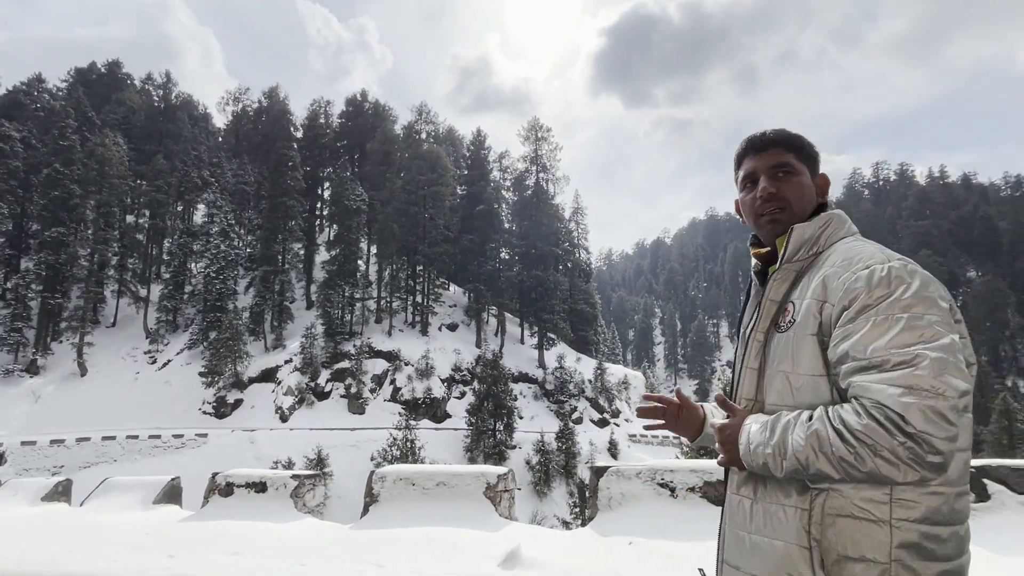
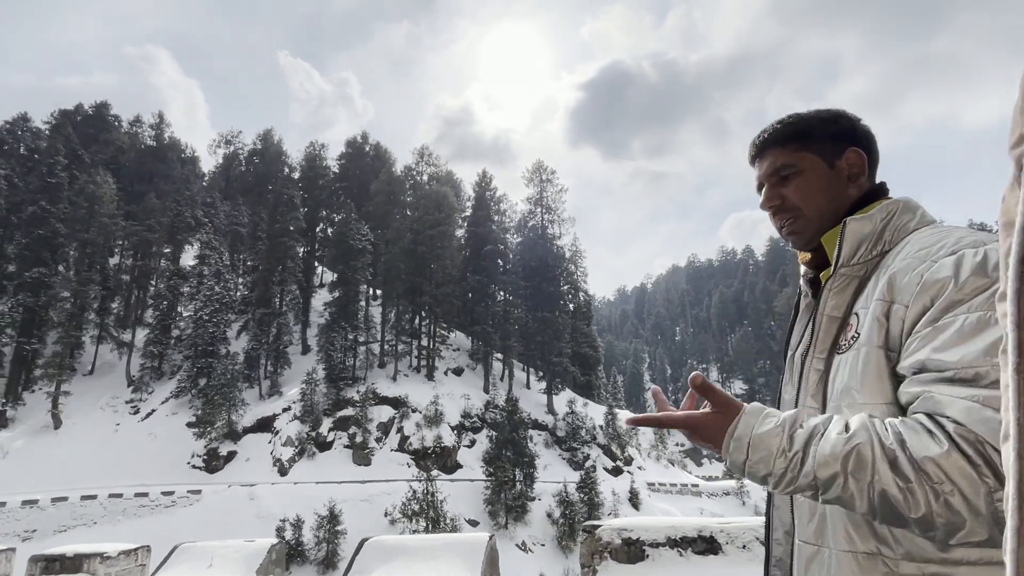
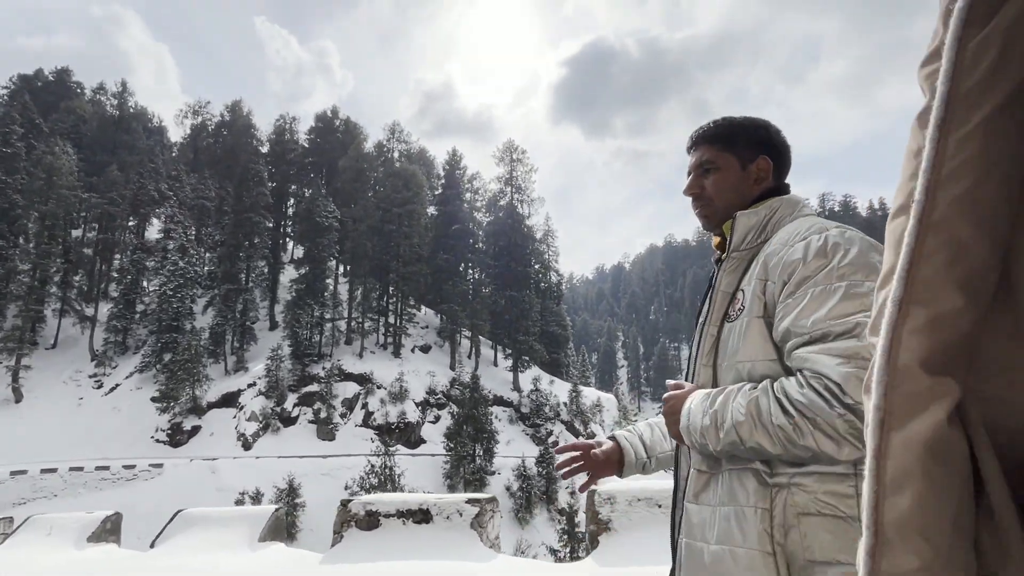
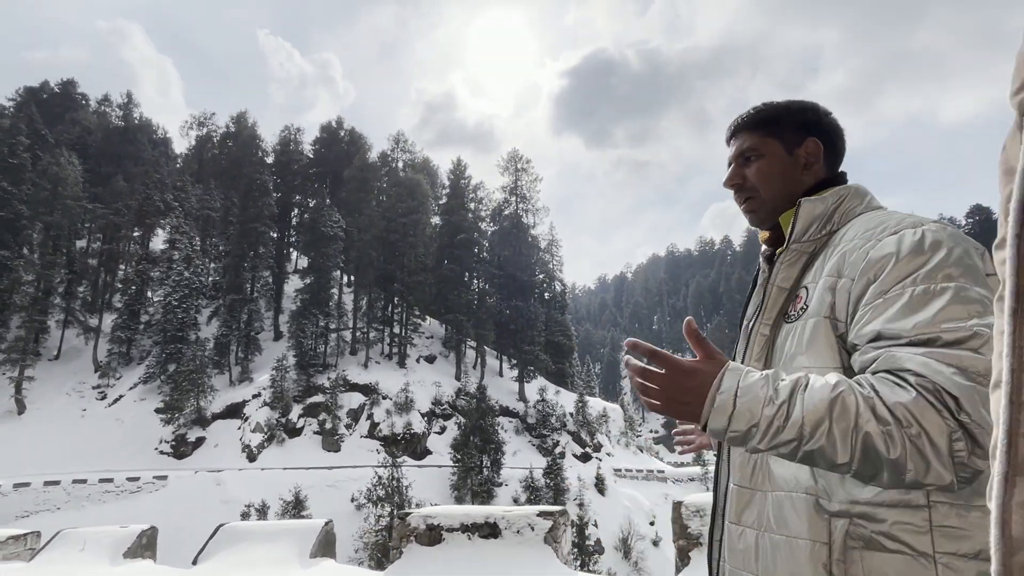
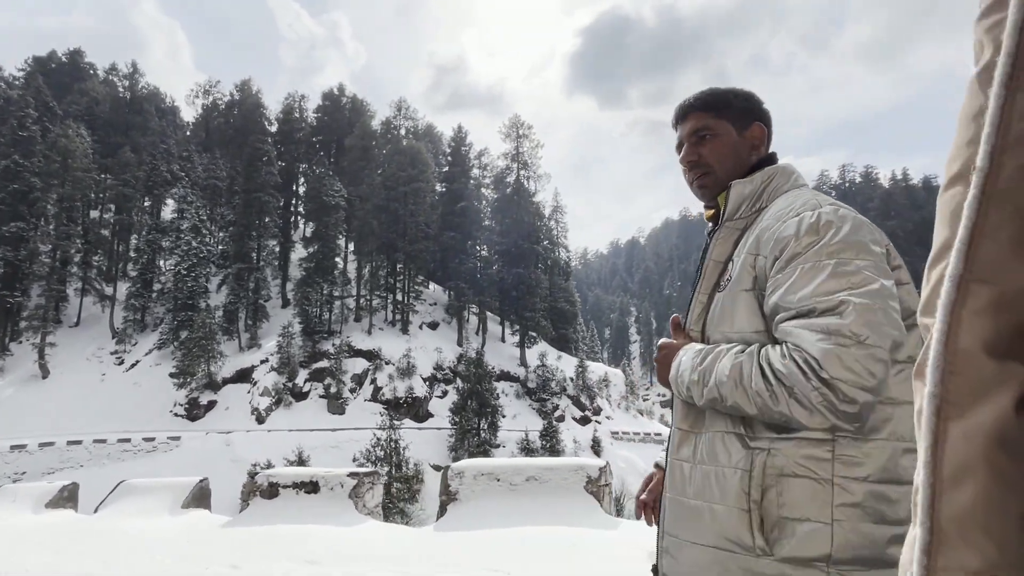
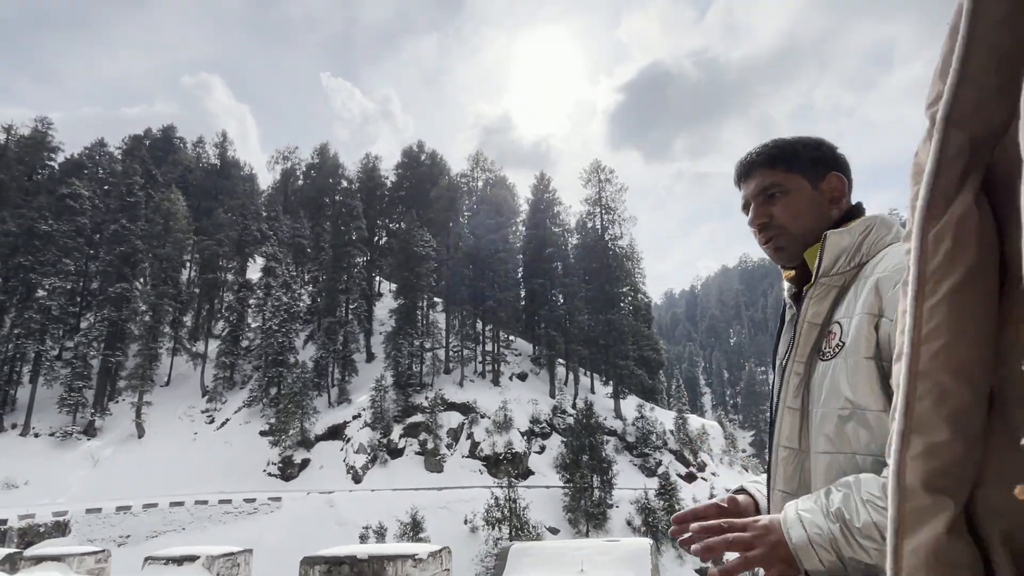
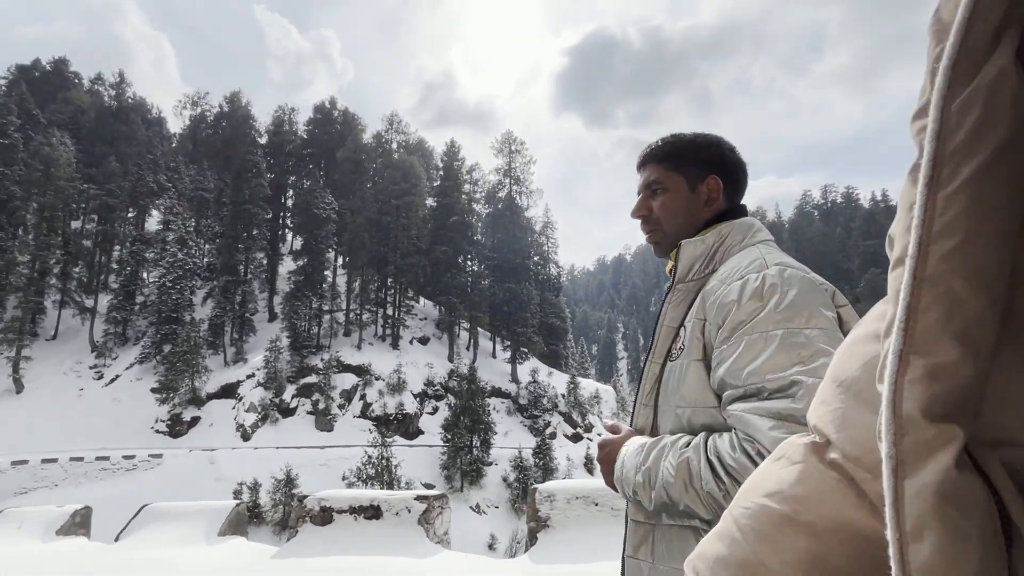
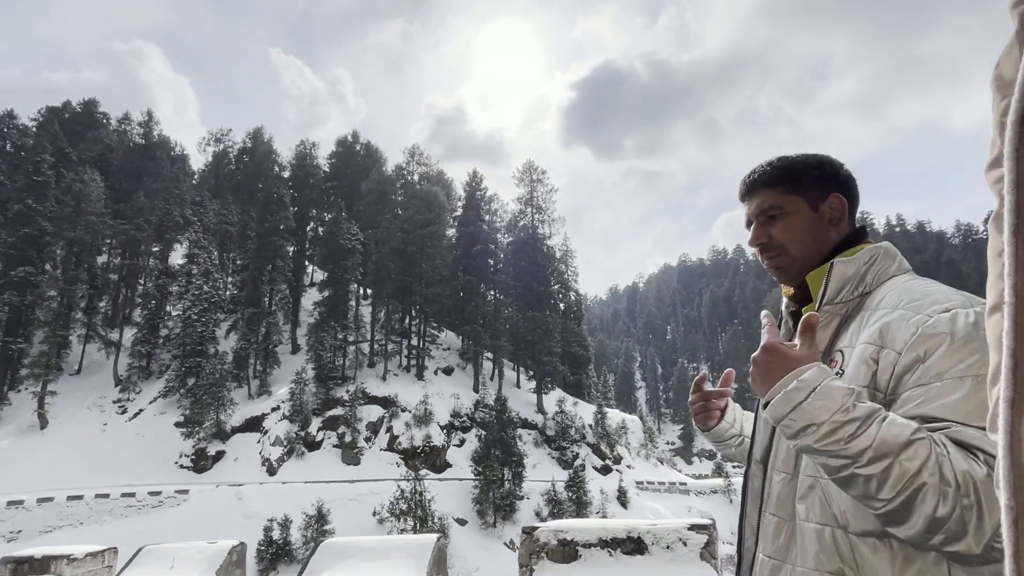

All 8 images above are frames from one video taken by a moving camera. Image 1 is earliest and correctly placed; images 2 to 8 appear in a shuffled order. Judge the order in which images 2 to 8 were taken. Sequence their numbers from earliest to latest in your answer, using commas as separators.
5, 7, 3, 4, 8, 2, 6
